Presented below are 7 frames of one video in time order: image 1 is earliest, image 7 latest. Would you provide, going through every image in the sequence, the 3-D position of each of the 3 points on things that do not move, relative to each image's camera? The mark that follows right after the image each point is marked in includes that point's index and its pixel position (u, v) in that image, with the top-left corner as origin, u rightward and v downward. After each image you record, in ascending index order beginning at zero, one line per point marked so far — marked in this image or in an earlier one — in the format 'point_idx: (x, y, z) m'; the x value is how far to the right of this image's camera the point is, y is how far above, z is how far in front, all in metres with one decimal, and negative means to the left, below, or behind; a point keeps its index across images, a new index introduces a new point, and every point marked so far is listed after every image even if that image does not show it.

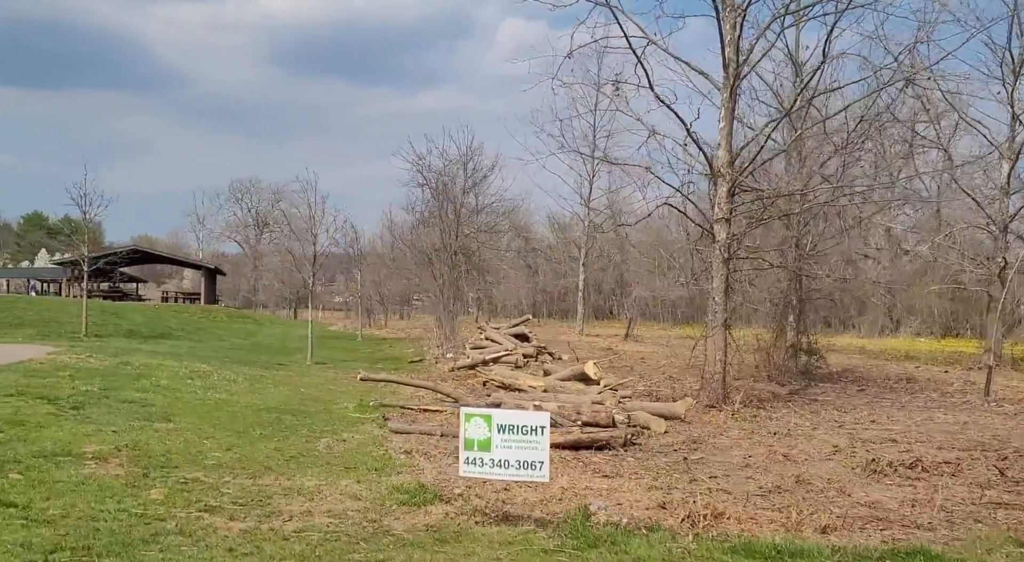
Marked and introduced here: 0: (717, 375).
0: (+2.8, -1.3, +12.9) m
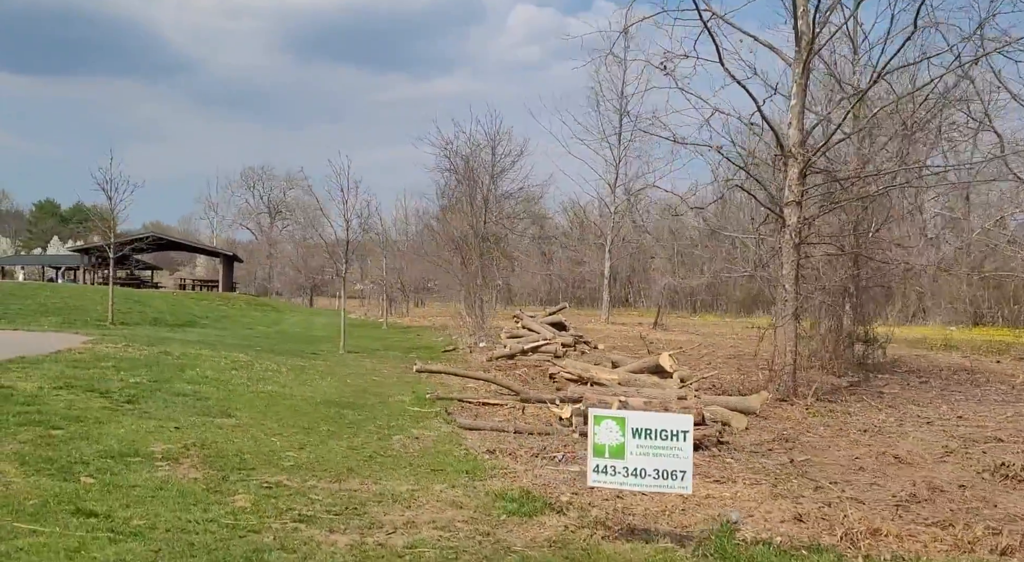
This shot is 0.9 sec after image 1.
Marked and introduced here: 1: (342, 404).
0: (+3.6, -1.1, +12.4) m
1: (-2.0, -1.5, +11.1) m
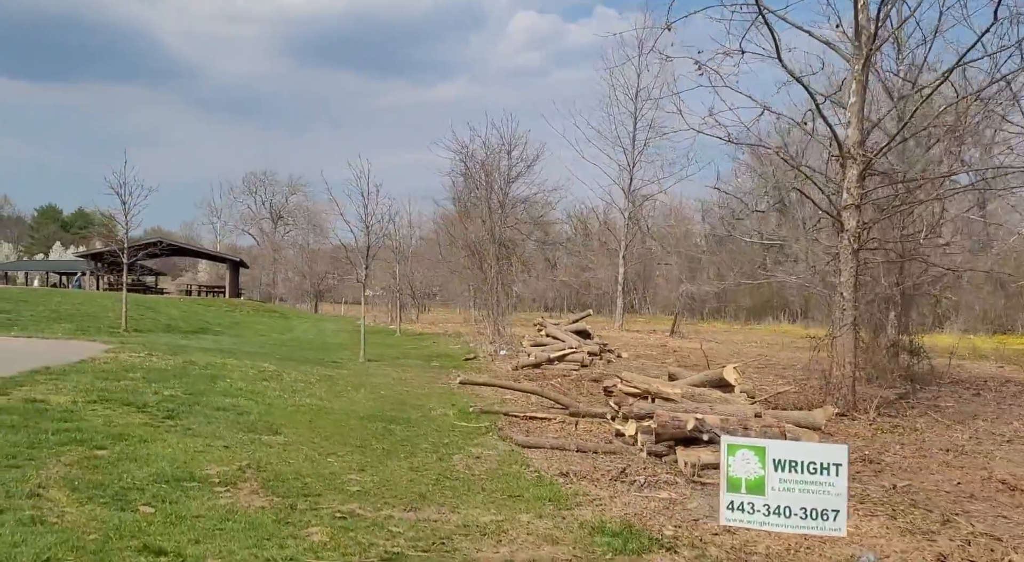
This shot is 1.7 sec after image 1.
0: (+4.2, -1.3, +11.8) m
1: (-1.4, -1.6, +10.6) m
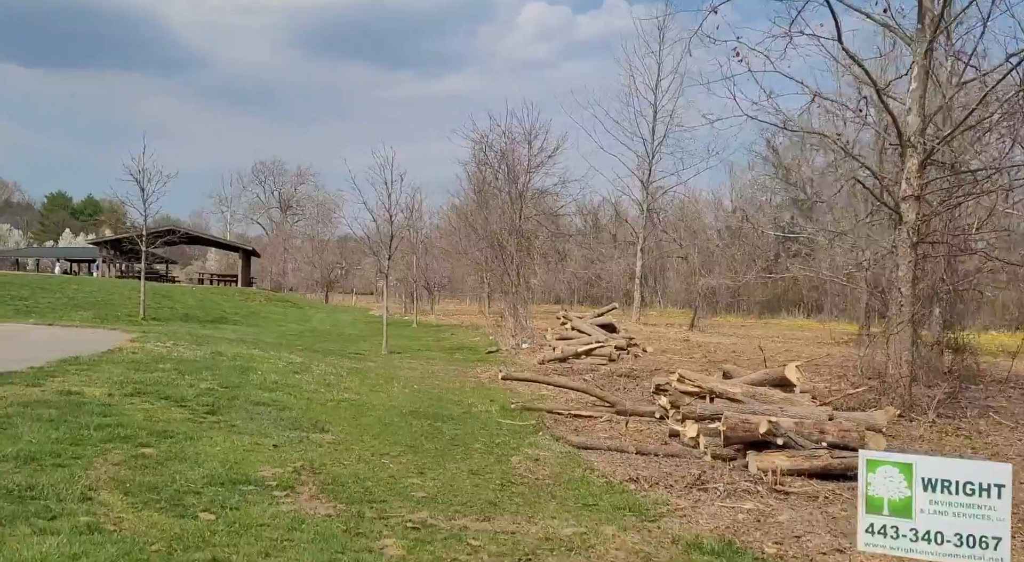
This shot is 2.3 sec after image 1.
0: (+4.8, -1.2, +11.4) m
1: (-0.9, -1.5, +10.2) m
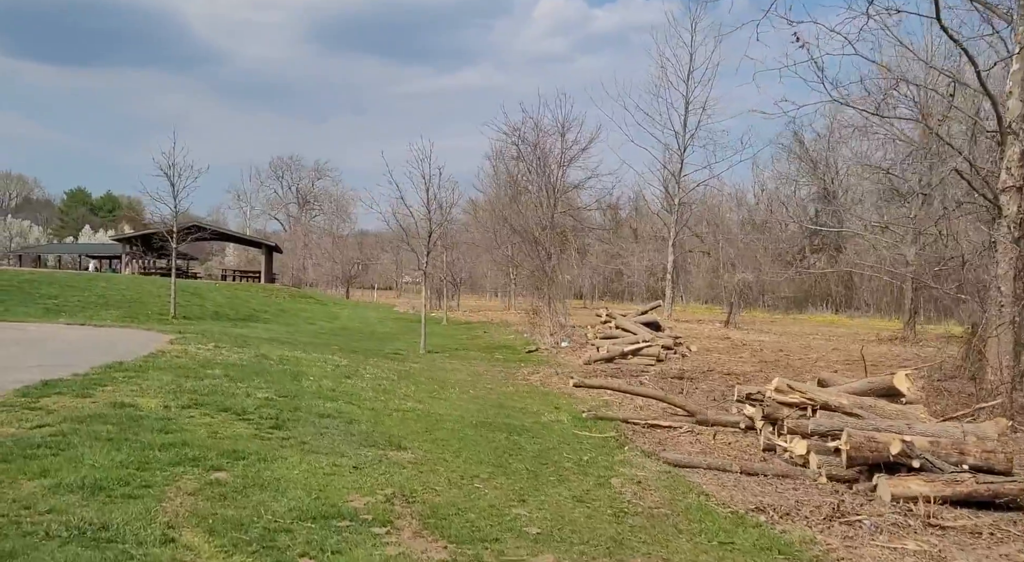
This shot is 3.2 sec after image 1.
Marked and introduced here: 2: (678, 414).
0: (+5.6, -1.2, +10.6) m
1: (-0.1, -1.5, +9.6) m
2: (+2.0, -1.6, +11.3) m
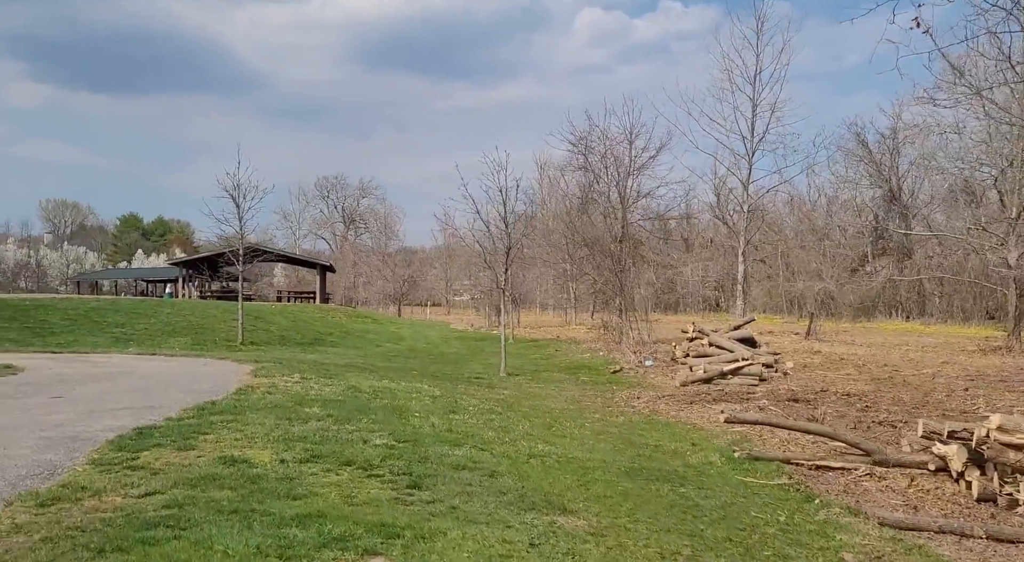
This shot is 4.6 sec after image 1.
0: (+7.0, -1.3, +9.1) m
1: (+1.3, -1.7, +8.3) m
2: (+3.5, -1.8, +9.9) m
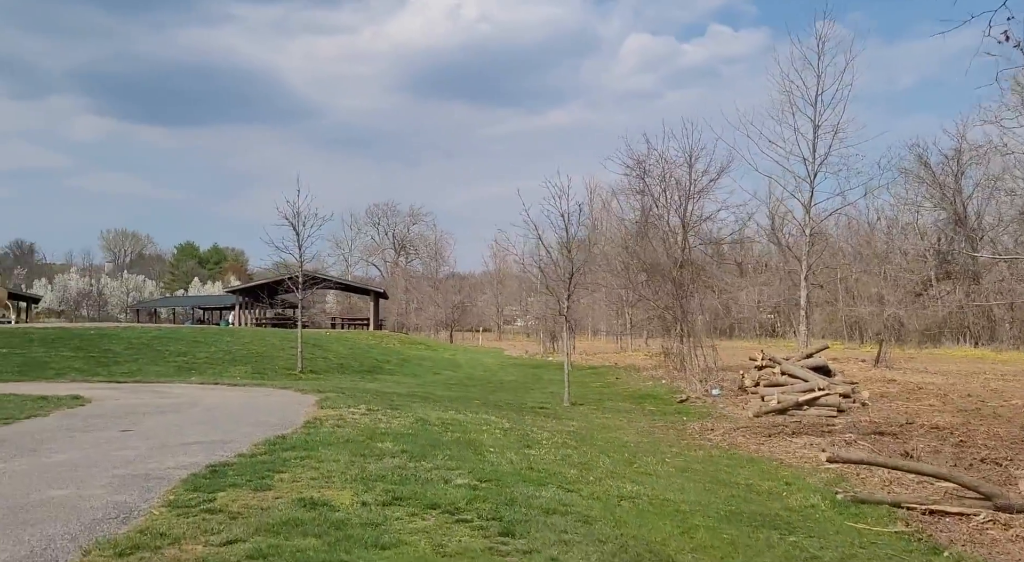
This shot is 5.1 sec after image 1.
0: (+7.8, -1.5, +8.2) m
1: (+2.0, -2.0, +7.7) m
2: (+4.3, -2.1, +9.2) m
